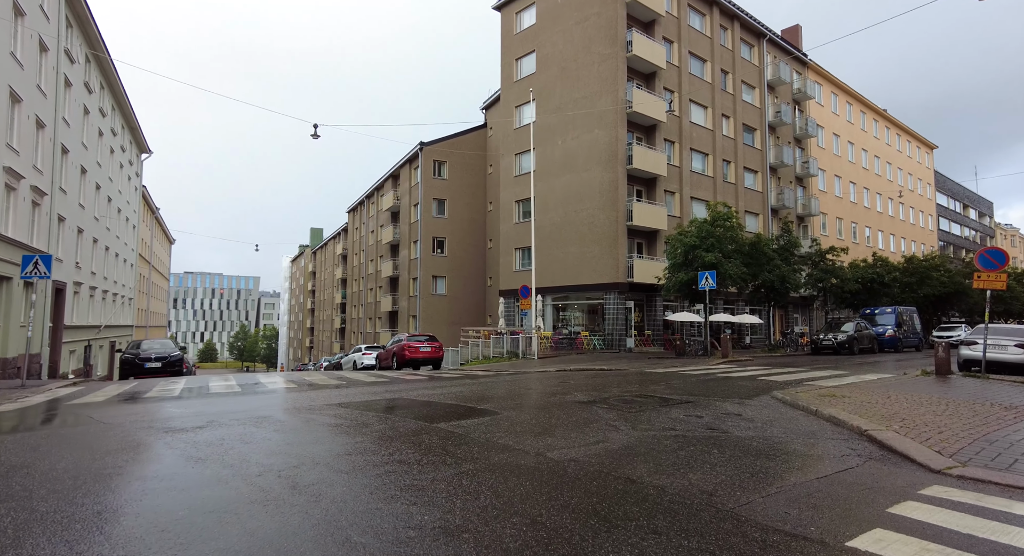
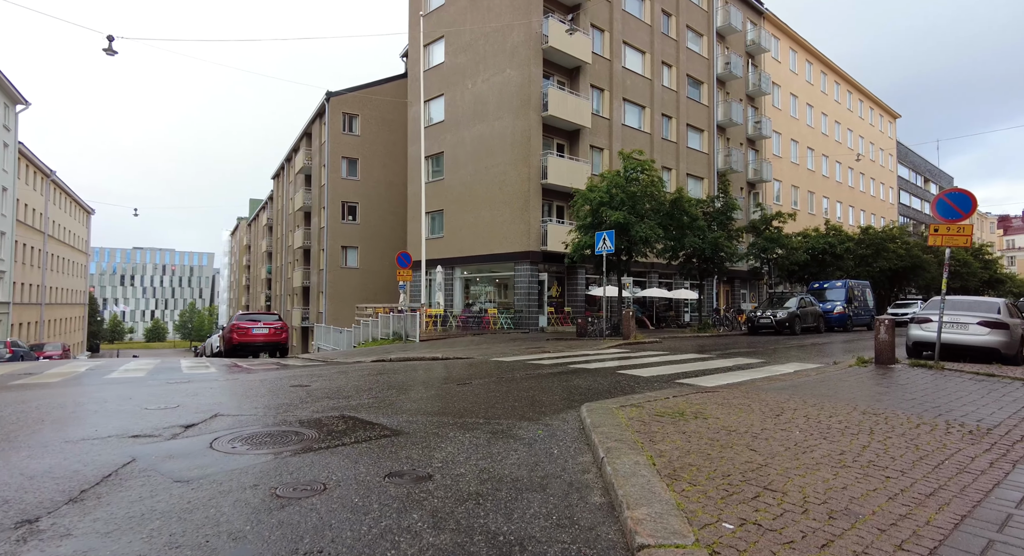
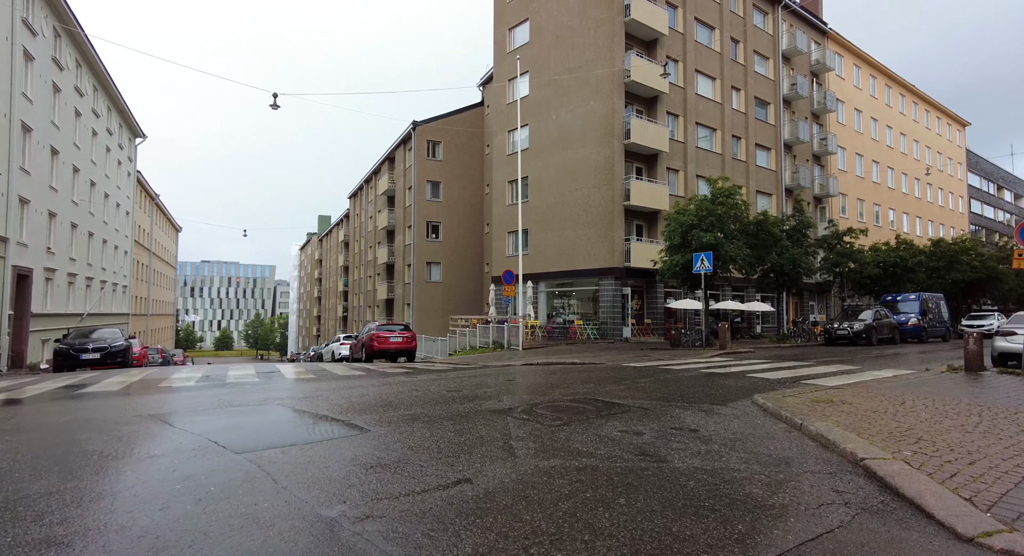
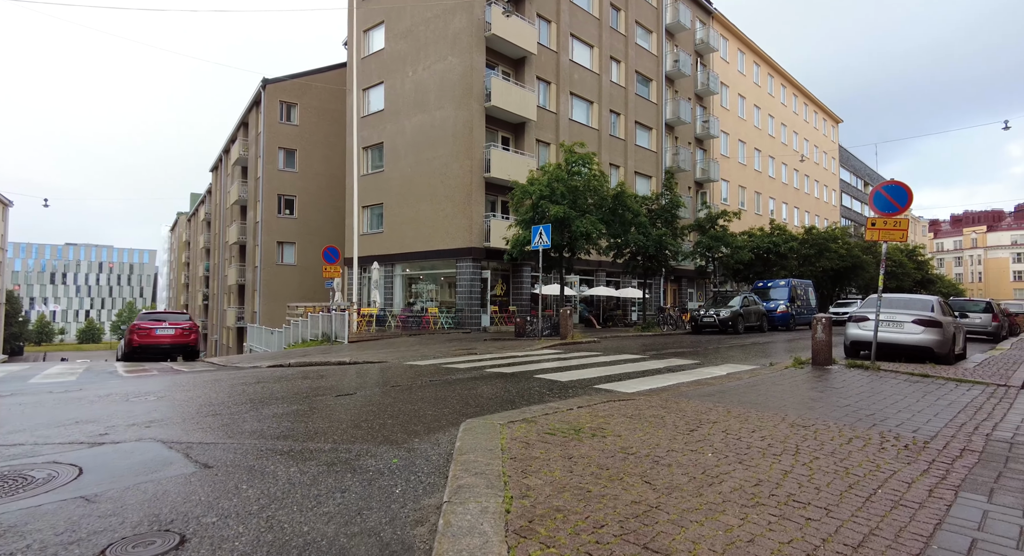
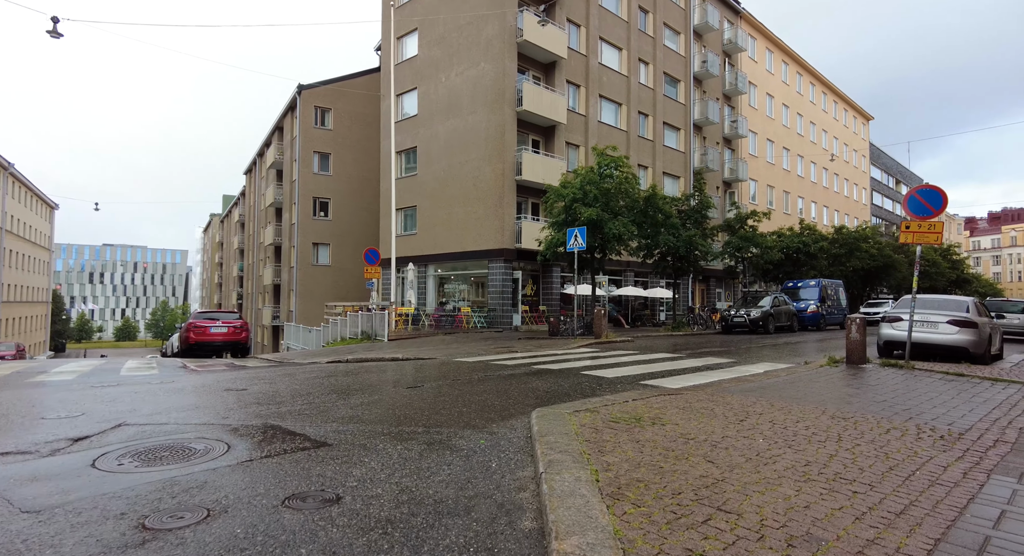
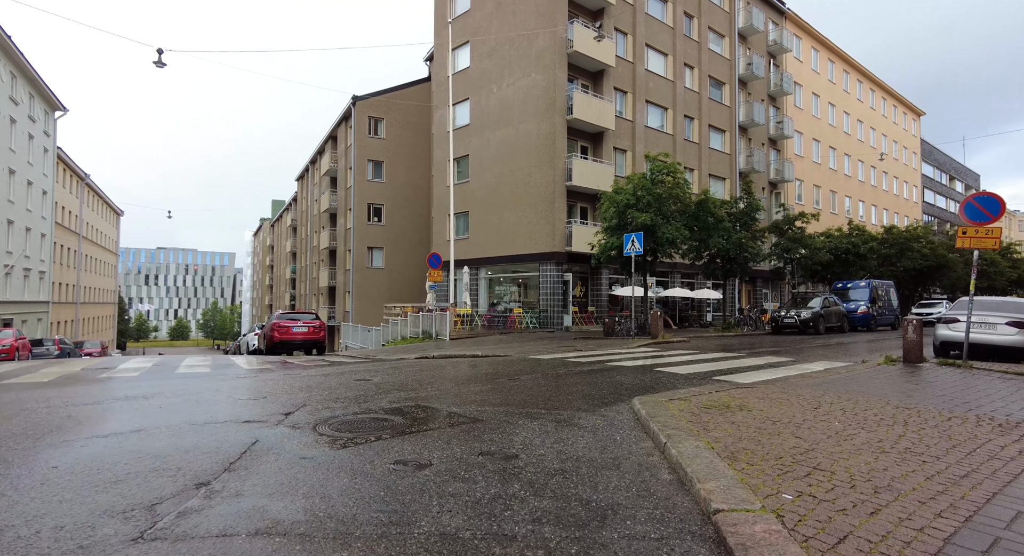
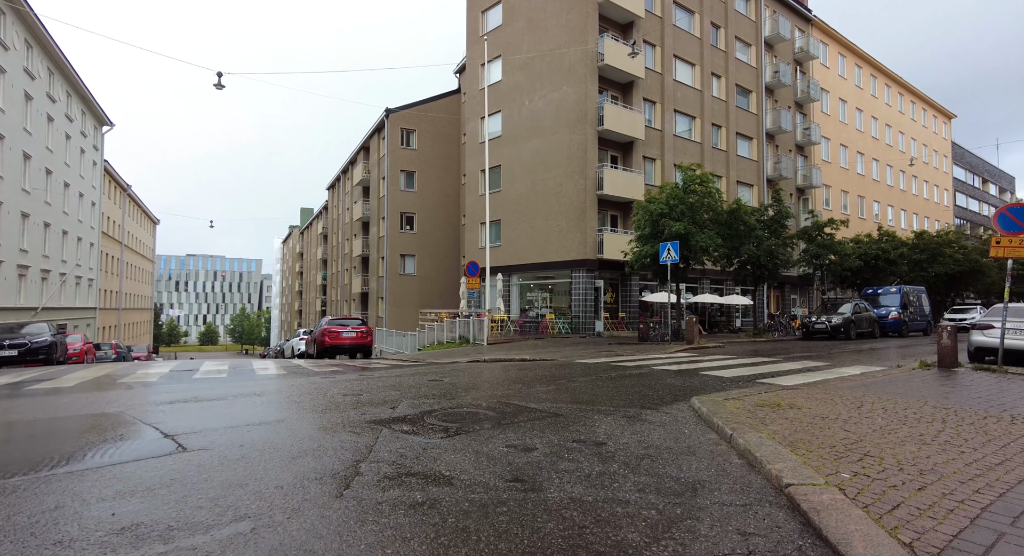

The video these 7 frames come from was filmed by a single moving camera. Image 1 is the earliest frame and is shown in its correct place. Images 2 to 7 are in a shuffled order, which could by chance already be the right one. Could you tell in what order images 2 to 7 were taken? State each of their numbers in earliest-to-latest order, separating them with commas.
3, 7, 6, 2, 5, 4
